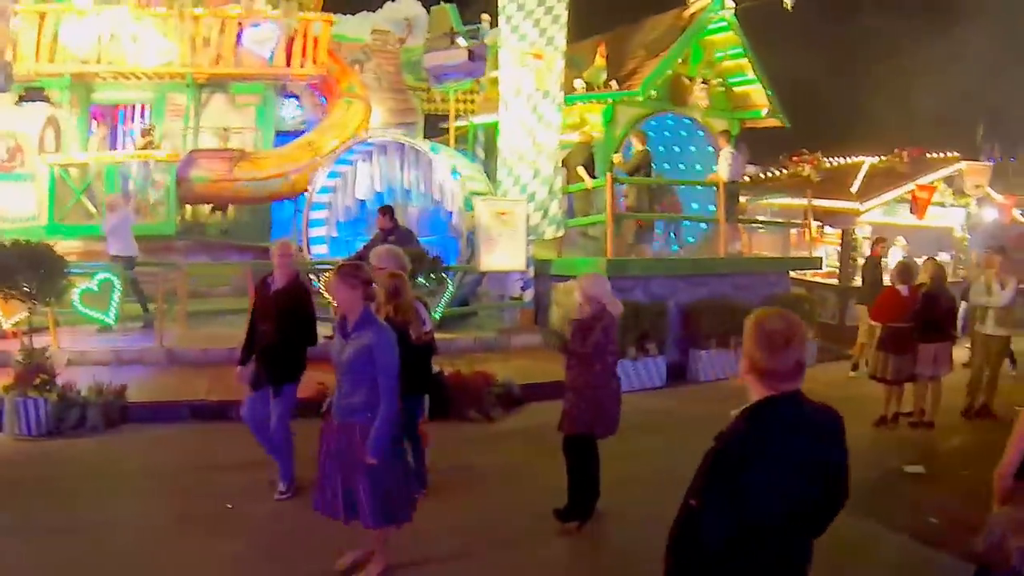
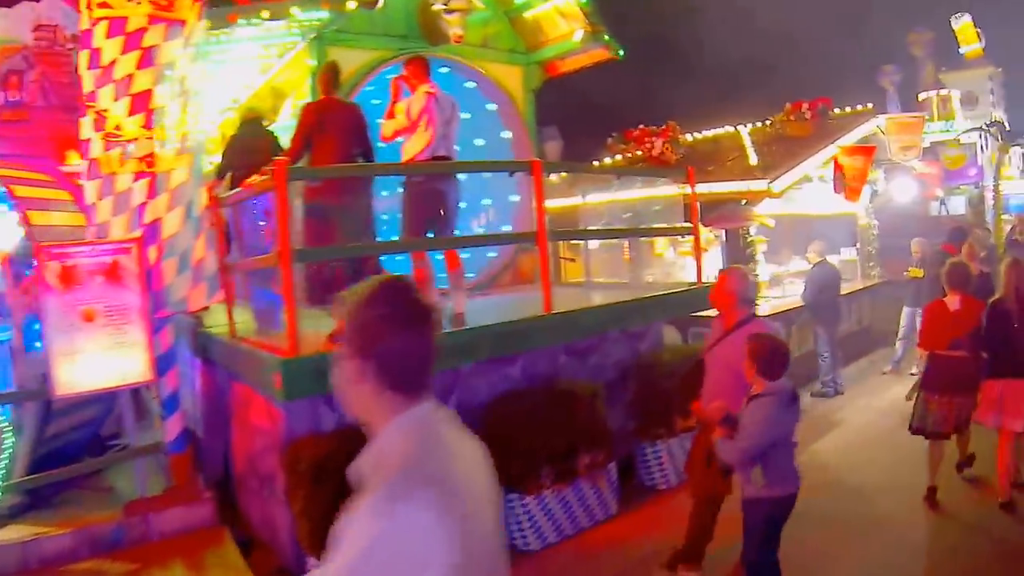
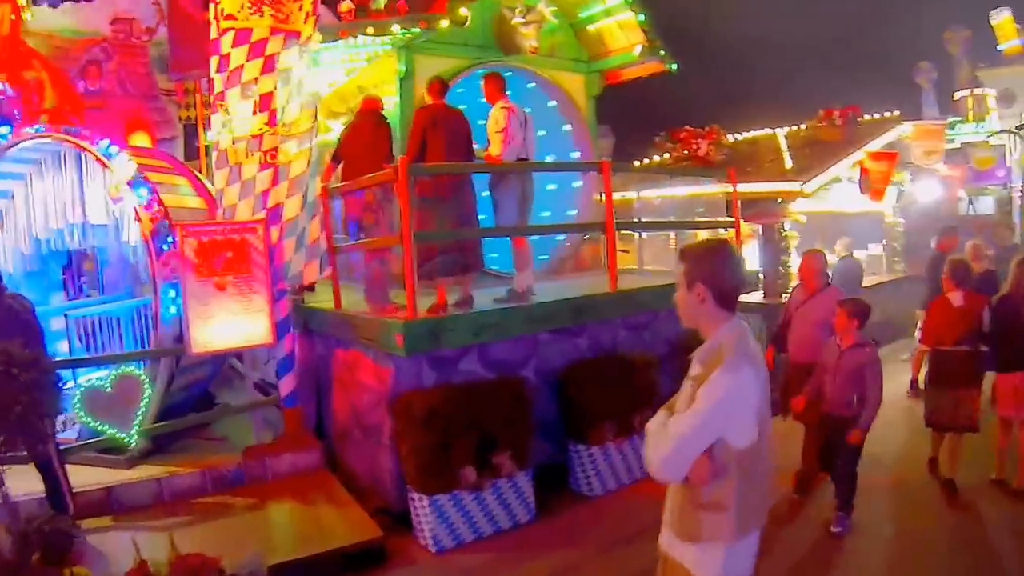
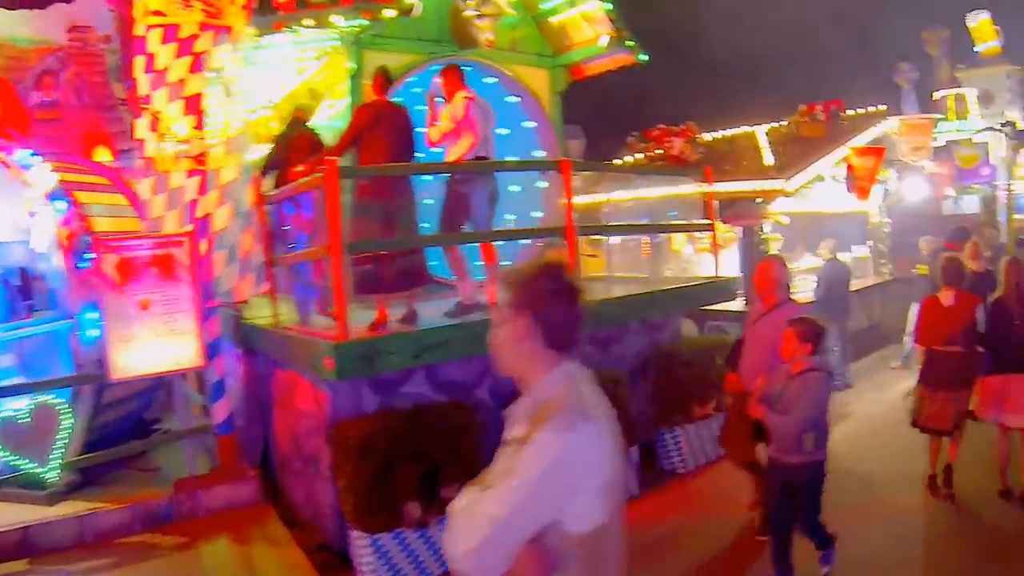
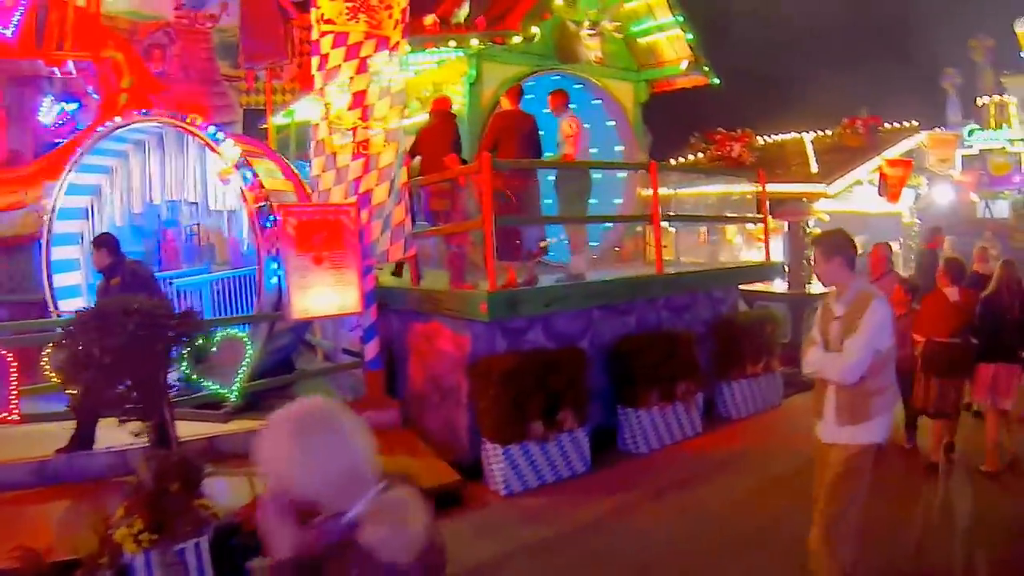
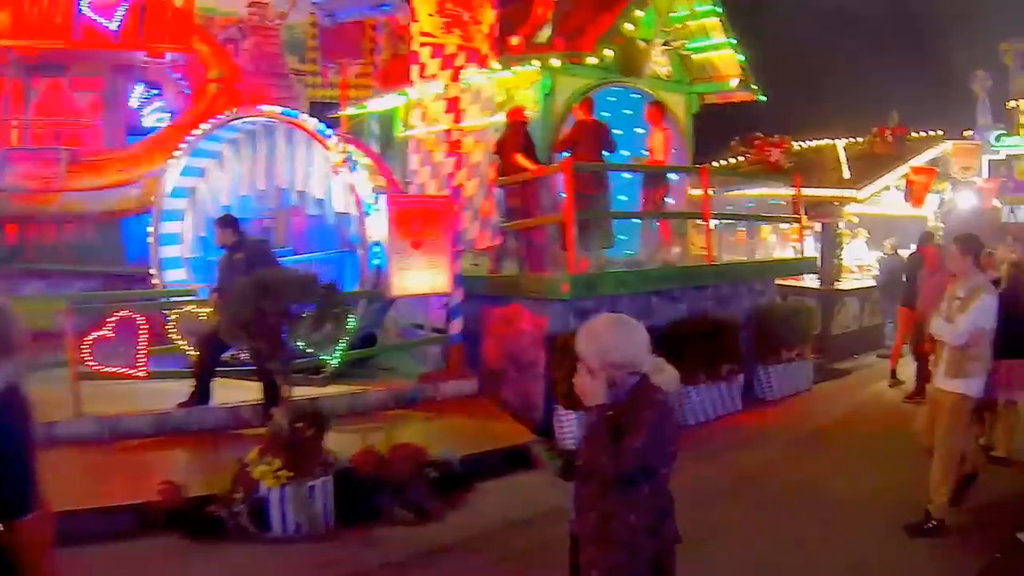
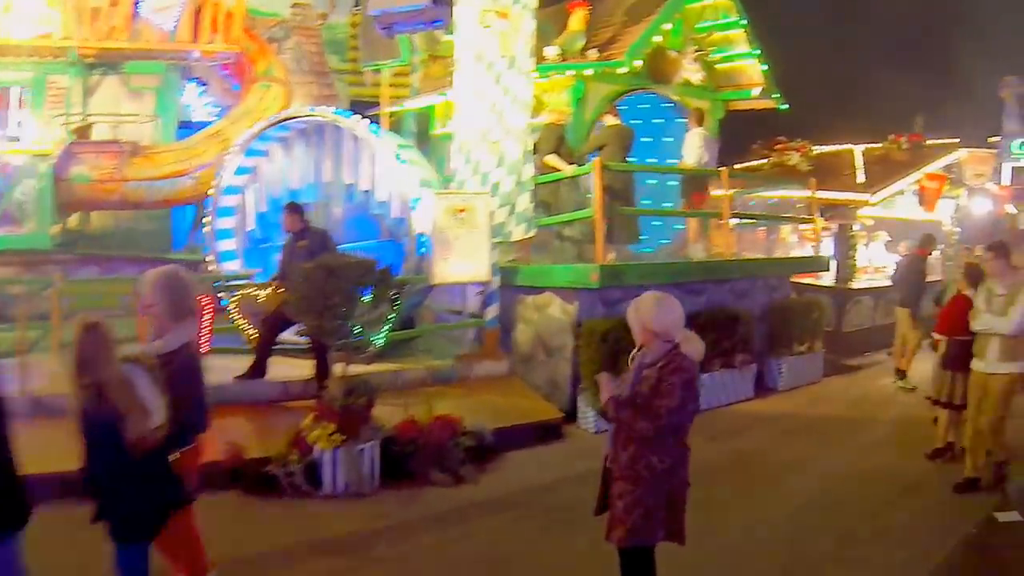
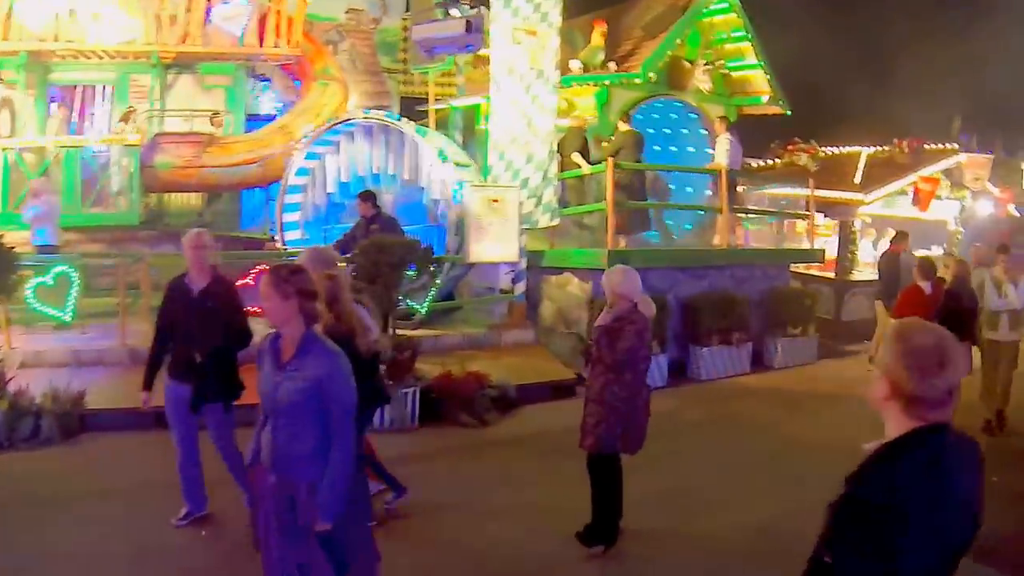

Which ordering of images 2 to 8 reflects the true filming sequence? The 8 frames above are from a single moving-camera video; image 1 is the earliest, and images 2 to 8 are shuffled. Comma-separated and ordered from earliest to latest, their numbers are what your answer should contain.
8, 7, 6, 5, 3, 4, 2
